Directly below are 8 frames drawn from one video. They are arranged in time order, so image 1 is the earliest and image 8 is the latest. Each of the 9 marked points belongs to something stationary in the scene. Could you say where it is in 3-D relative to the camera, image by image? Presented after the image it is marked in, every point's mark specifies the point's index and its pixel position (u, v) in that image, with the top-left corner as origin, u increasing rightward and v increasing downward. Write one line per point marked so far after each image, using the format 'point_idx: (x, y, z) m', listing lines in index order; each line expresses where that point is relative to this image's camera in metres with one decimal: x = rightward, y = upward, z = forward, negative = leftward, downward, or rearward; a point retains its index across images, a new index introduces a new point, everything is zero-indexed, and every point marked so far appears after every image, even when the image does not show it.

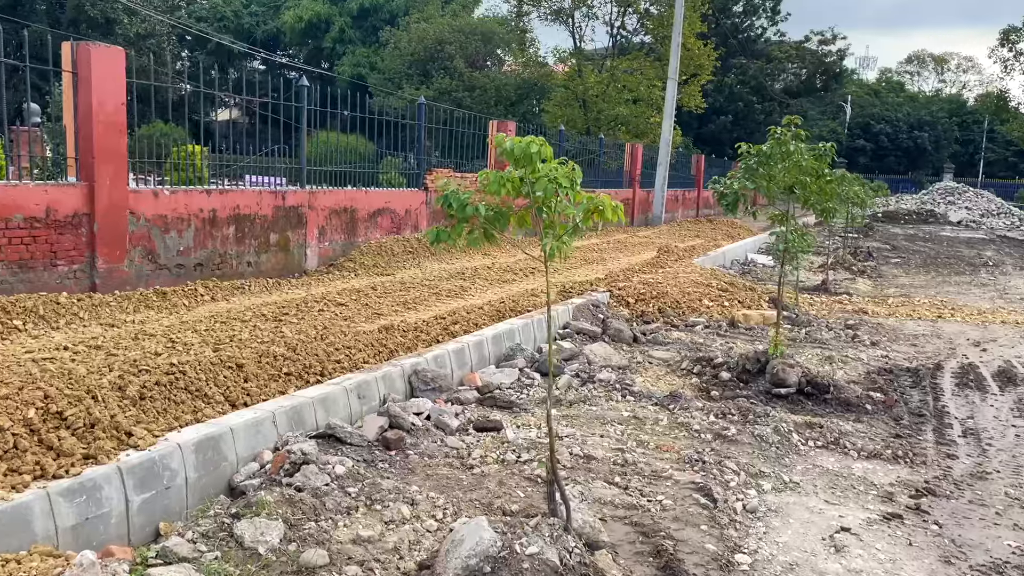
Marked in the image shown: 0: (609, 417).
0: (+0.6, -0.8, +4.9) m
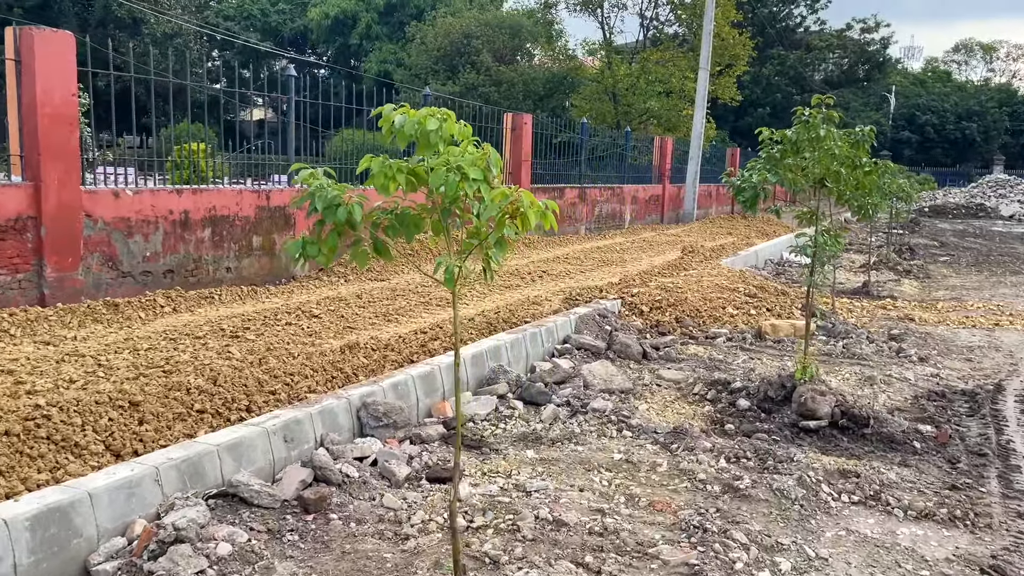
0: (+0.4, -0.8, +4.1) m
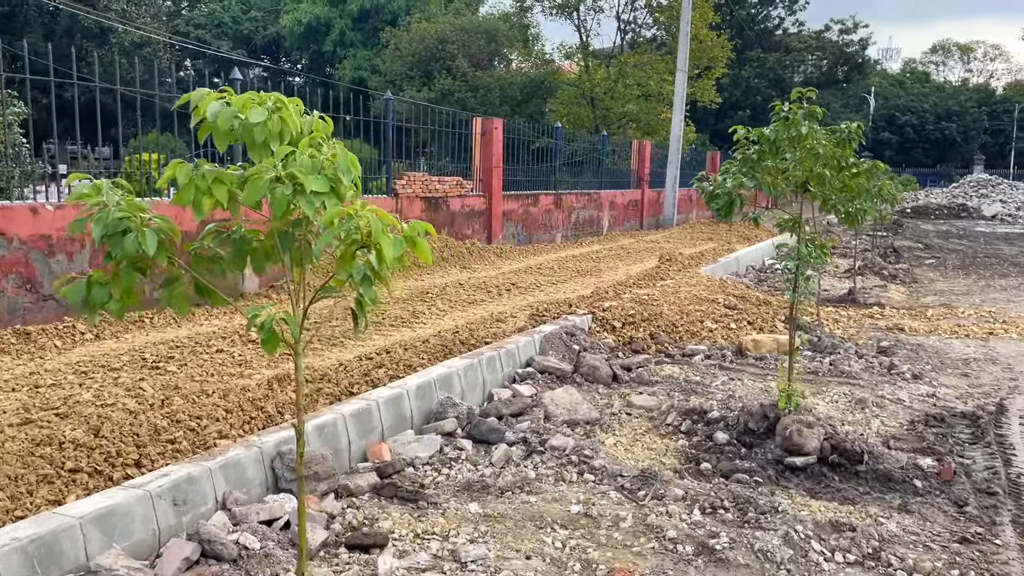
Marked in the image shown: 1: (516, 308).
0: (+0.2, -1.0, +3.5) m
1: (0.0, -0.2, +7.8) m
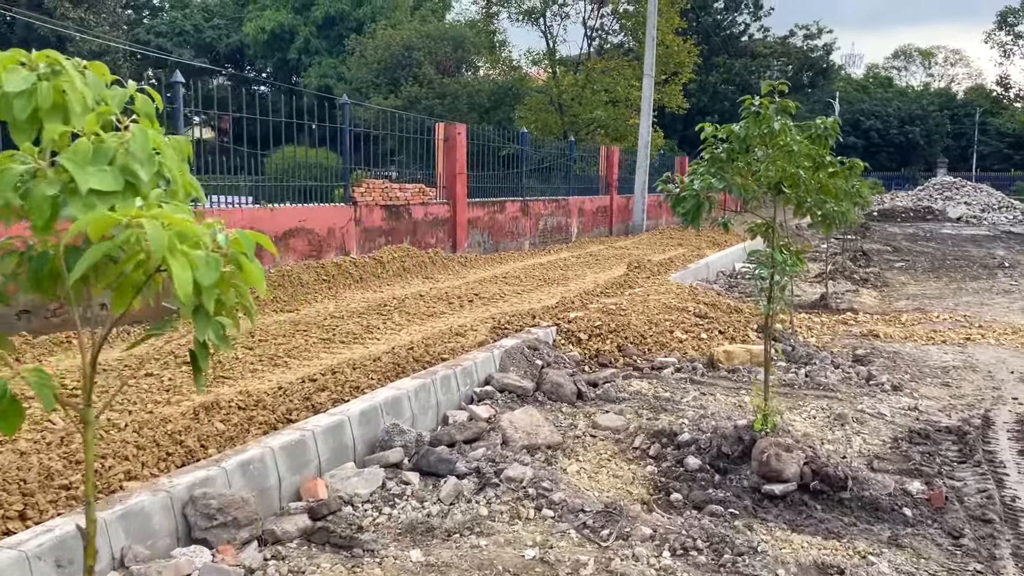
0: (0.0, -1.0, +3.1) m
1: (-0.3, -0.3, +7.4) m
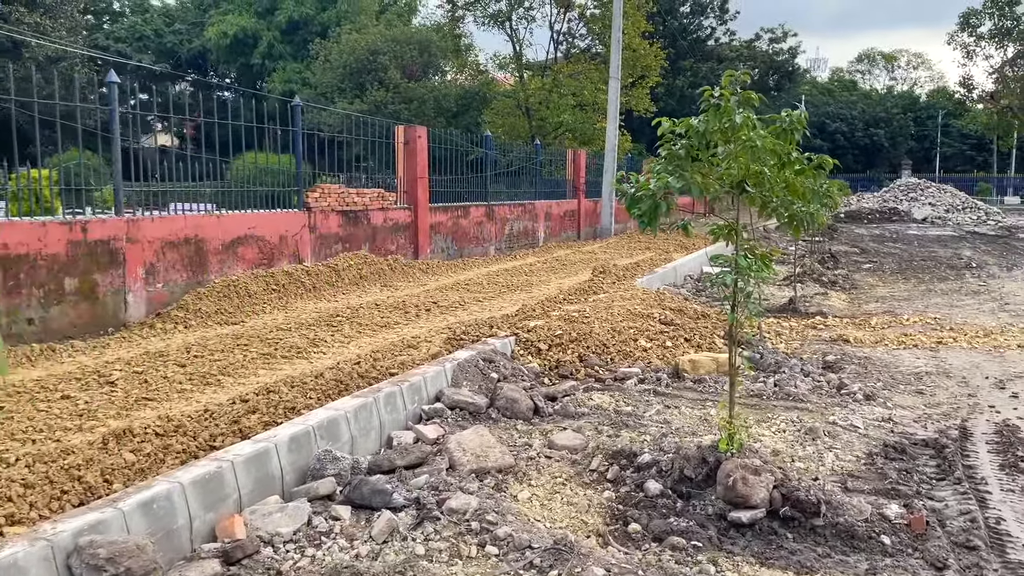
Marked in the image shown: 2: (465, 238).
0: (-0.3, -1.1, +2.7) m
1: (-0.7, -0.4, +7.0) m
2: (-0.8, +0.9, +15.0) m
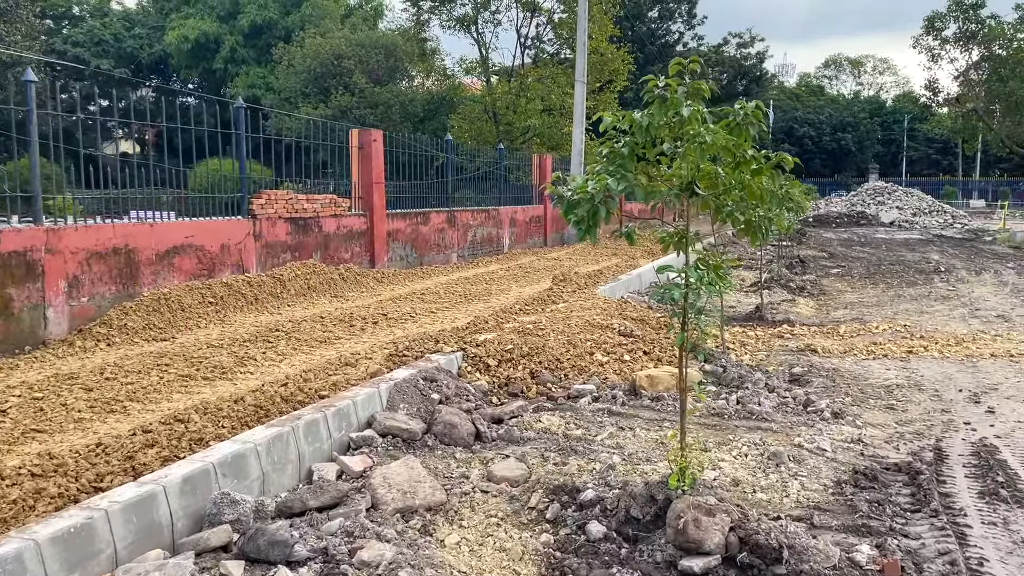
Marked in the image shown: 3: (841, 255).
0: (-0.5, -1.1, +2.3) m
1: (-1.1, -0.5, +6.5) m
2: (-1.5, +0.7, +14.5) m
3: (+7.8, +0.8, +19.9) m
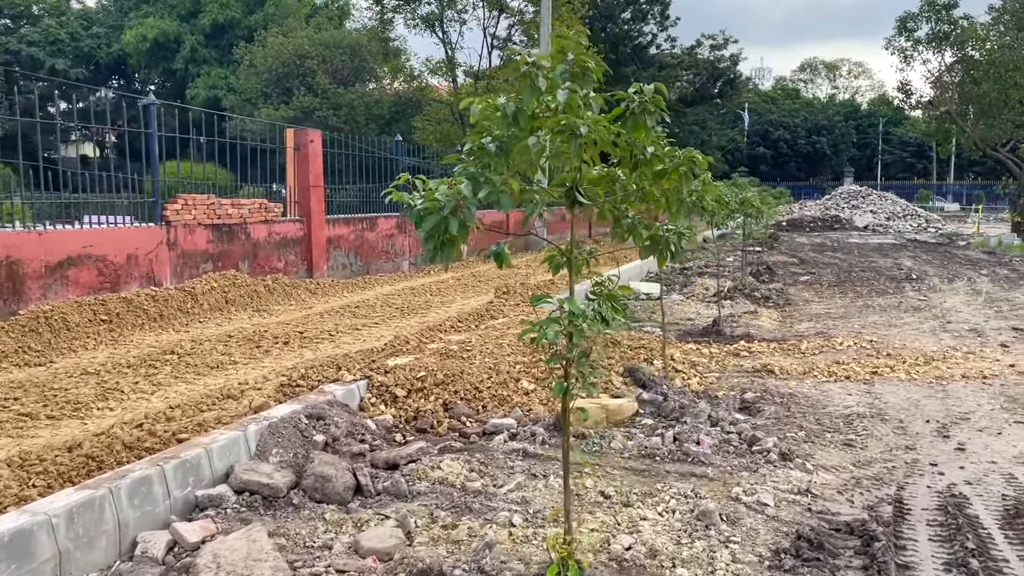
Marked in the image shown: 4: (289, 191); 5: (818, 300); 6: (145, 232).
0: (-1.0, -1.2, +1.5) m
1: (-1.7, -0.6, +5.7) m
2: (-2.3, +0.6, +13.7) m
3: (+6.9, +0.6, +19.3) m
4: (-3.1, +1.4, +11.5) m
5: (+4.6, -0.2, +12.5) m
6: (-3.8, +0.6, +8.7) m
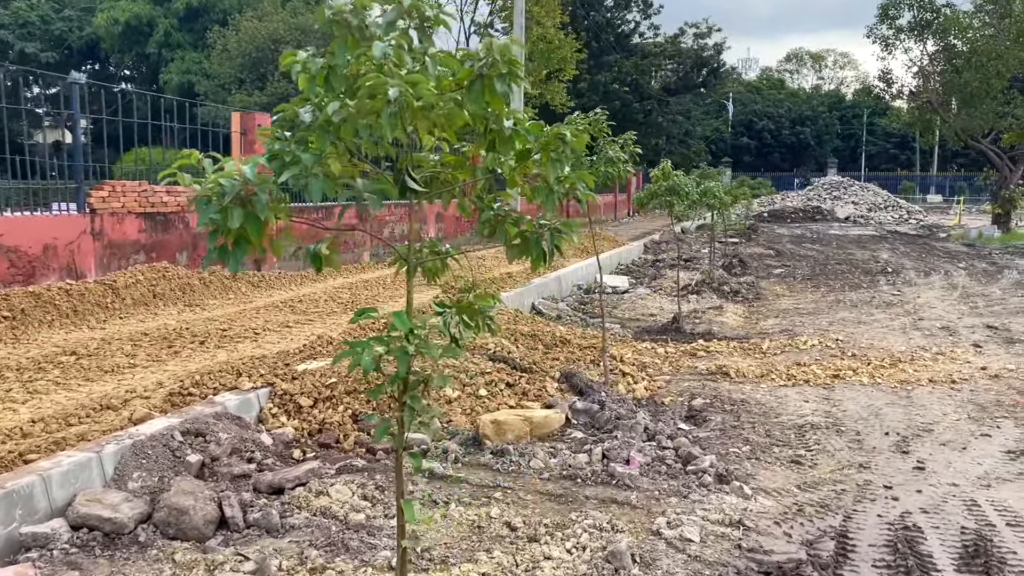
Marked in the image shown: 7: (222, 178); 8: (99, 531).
0: (-1.4, -1.3, +1.0) m
1: (-2.2, -0.6, +5.2) m
2: (-2.9, +0.7, +13.1) m
3: (+6.2, +0.8, +18.9) m
4: (-3.6, +1.5, +10.9) m
5: (+4.0, -0.1, +12.0) m
6: (-4.4, +0.6, +8.1) m
7: (-0.6, +0.2, +2.0) m
8: (-1.6, -0.9, +3.3) m
